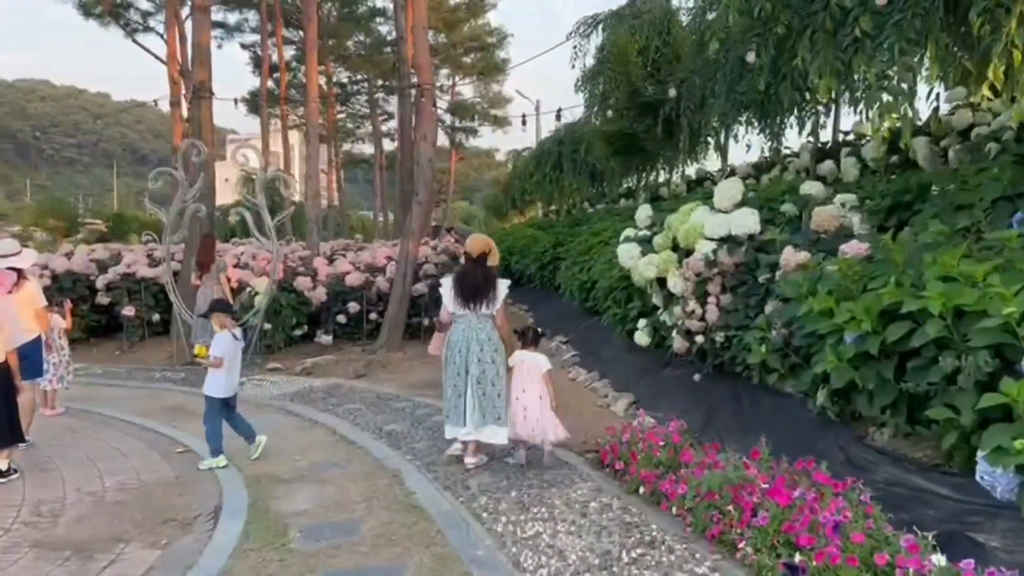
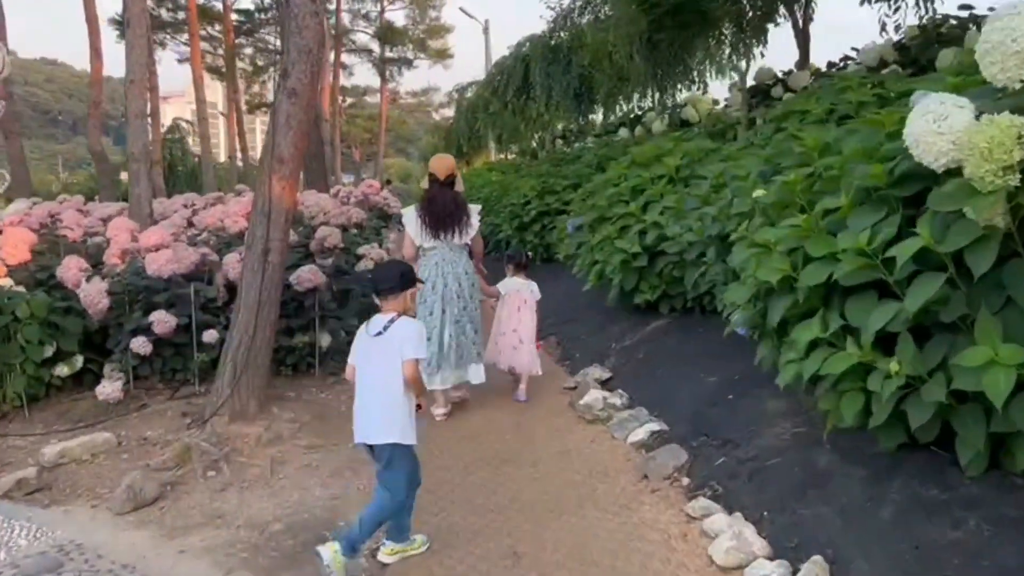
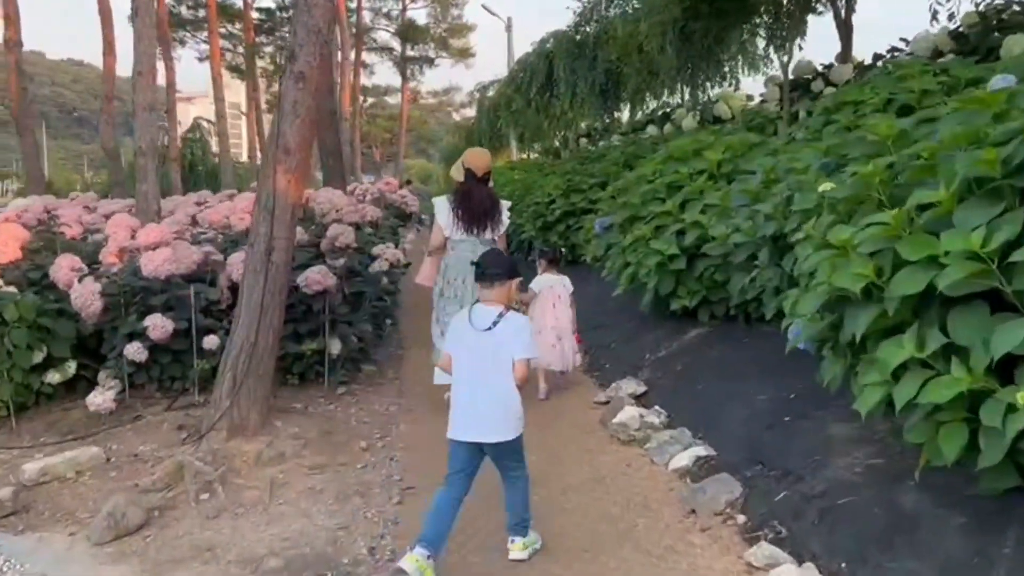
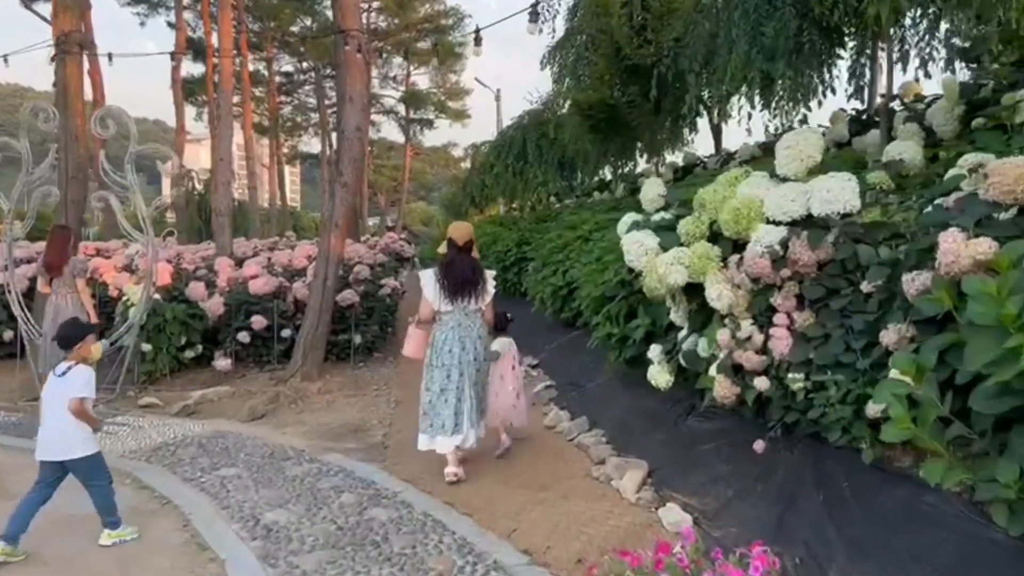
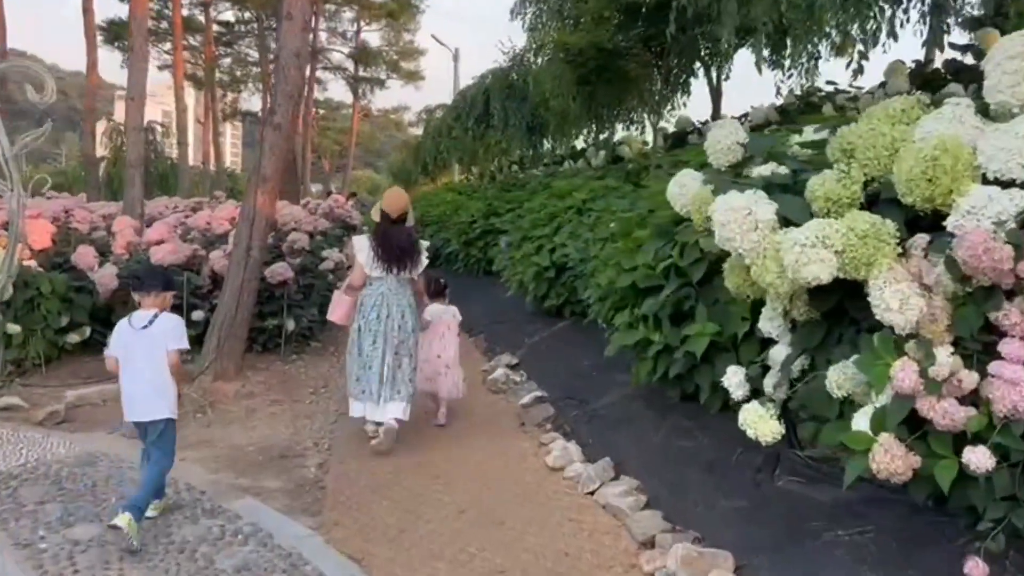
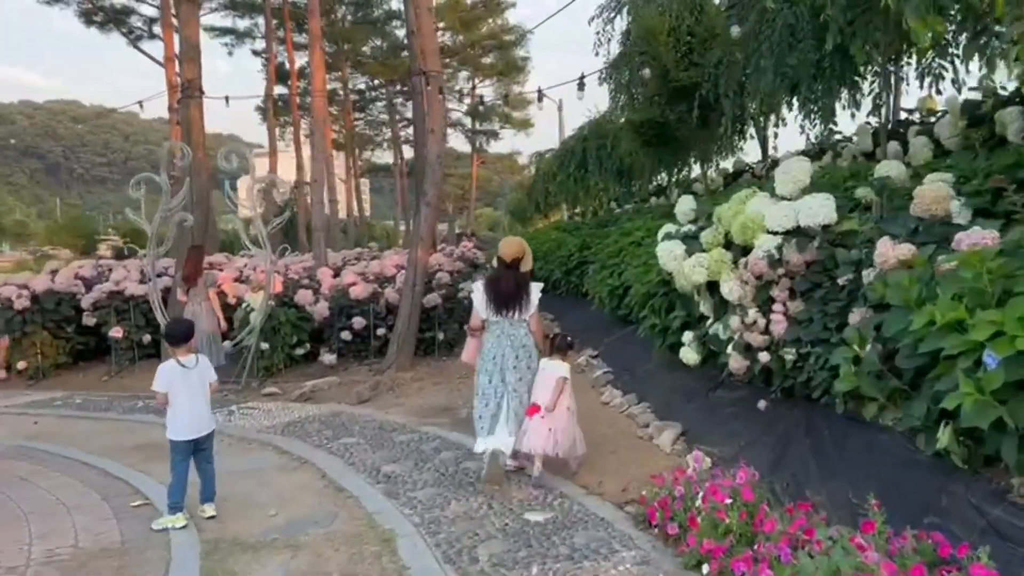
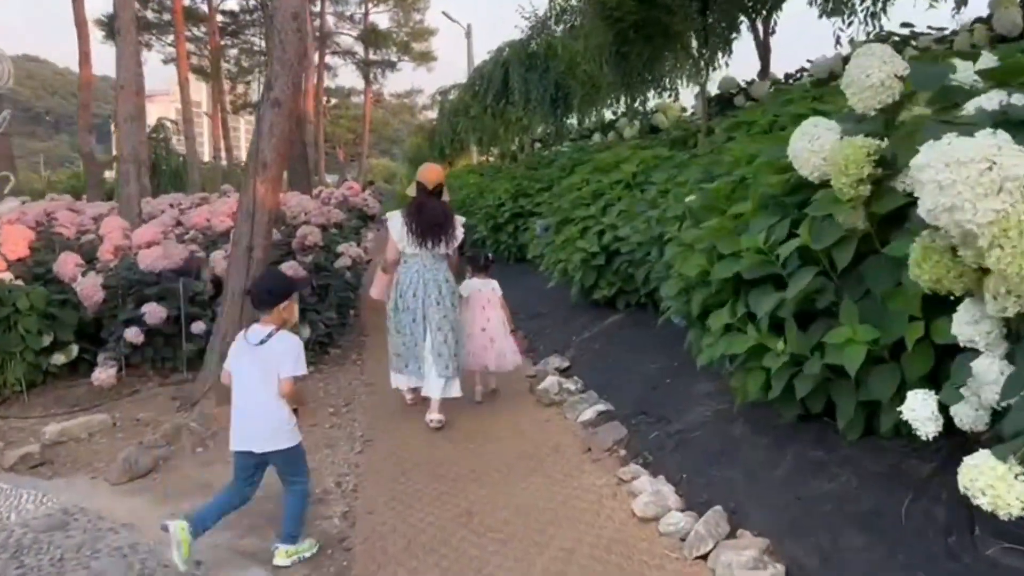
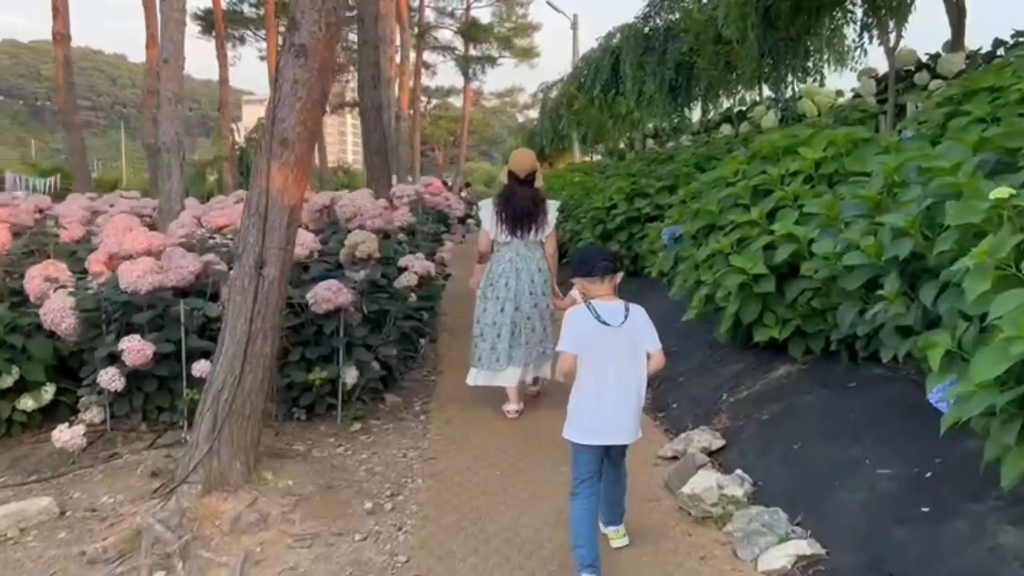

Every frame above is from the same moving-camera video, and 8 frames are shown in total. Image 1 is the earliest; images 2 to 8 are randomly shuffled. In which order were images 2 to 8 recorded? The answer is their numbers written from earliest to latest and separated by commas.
6, 4, 5, 7, 2, 3, 8
